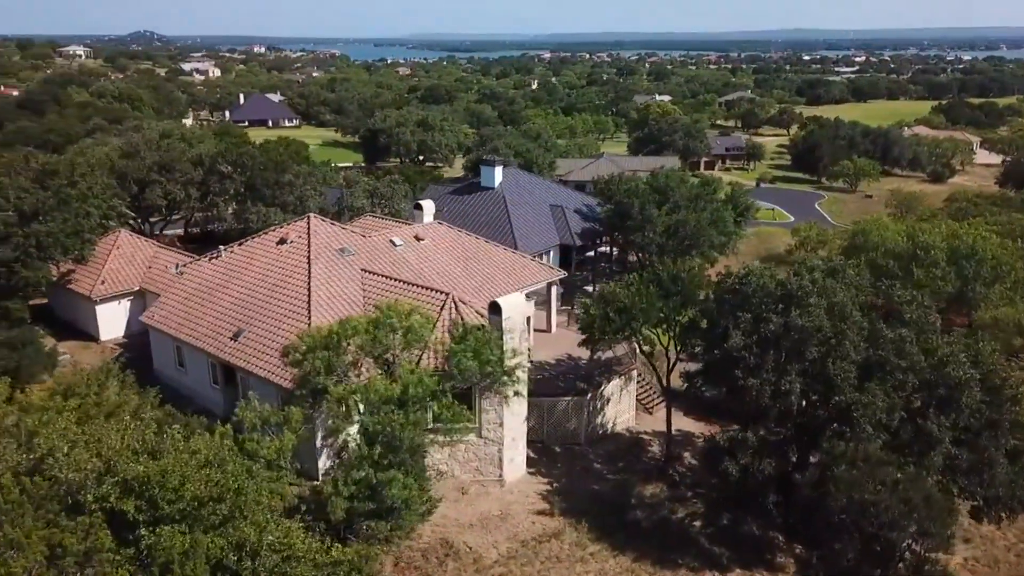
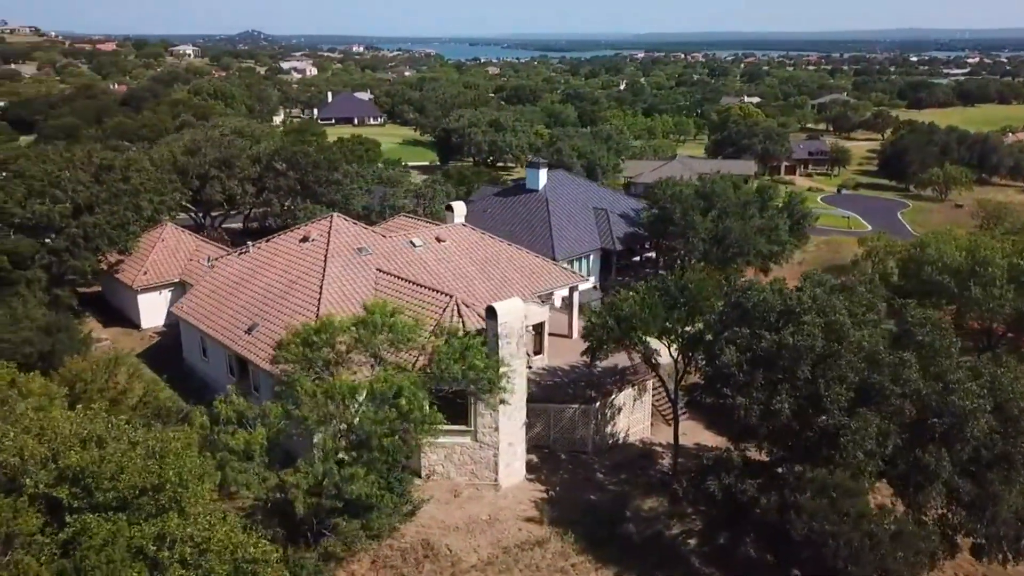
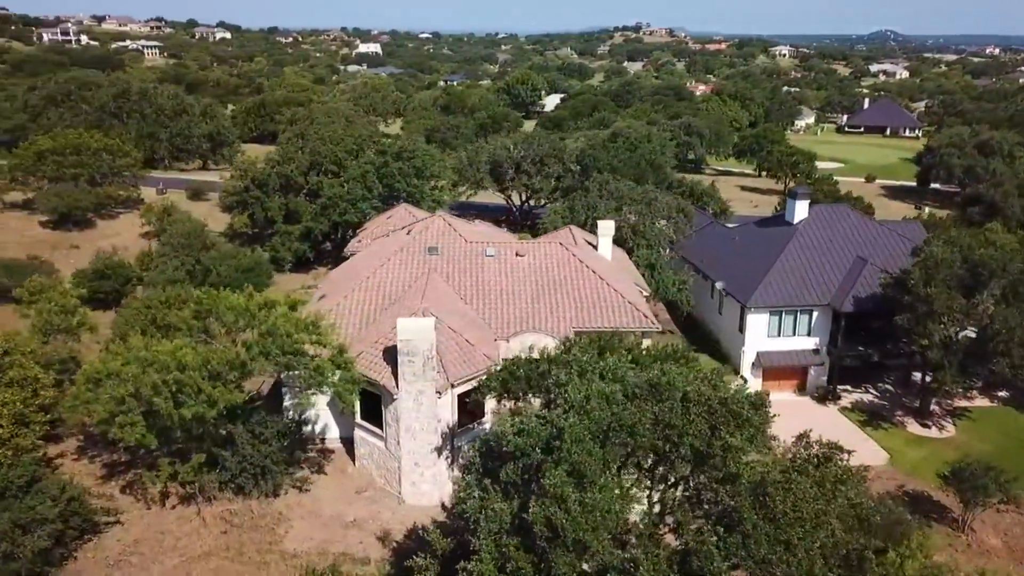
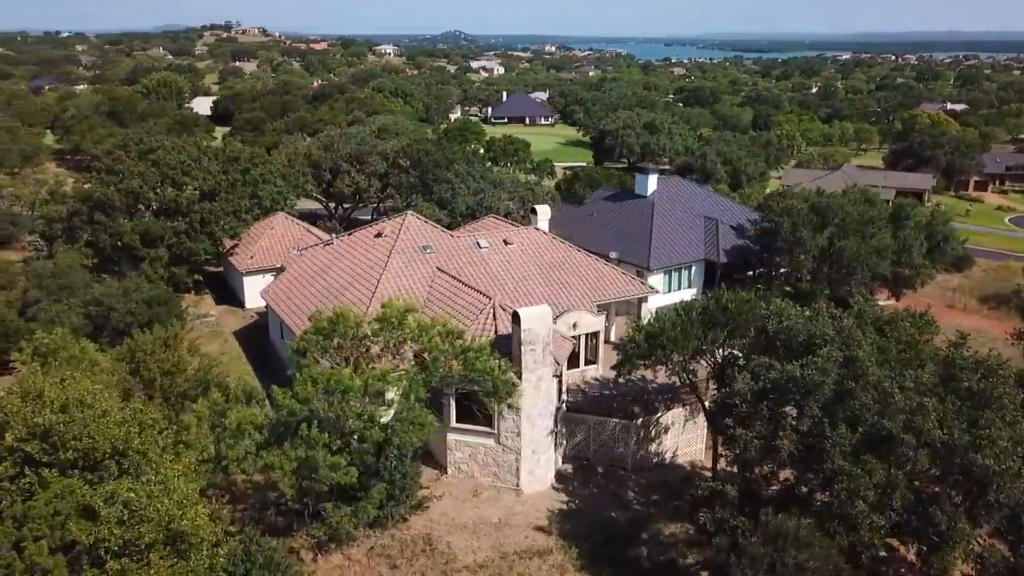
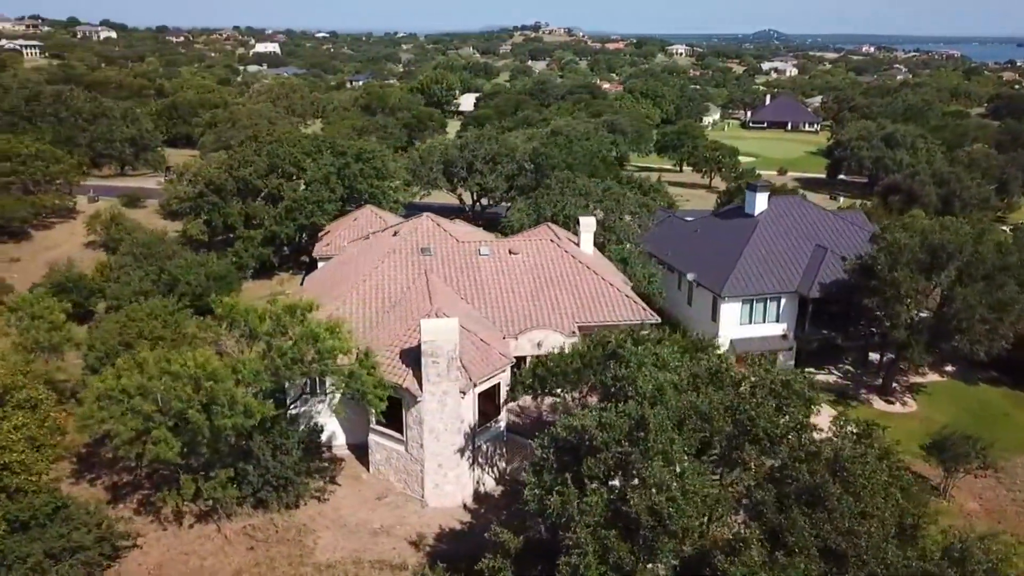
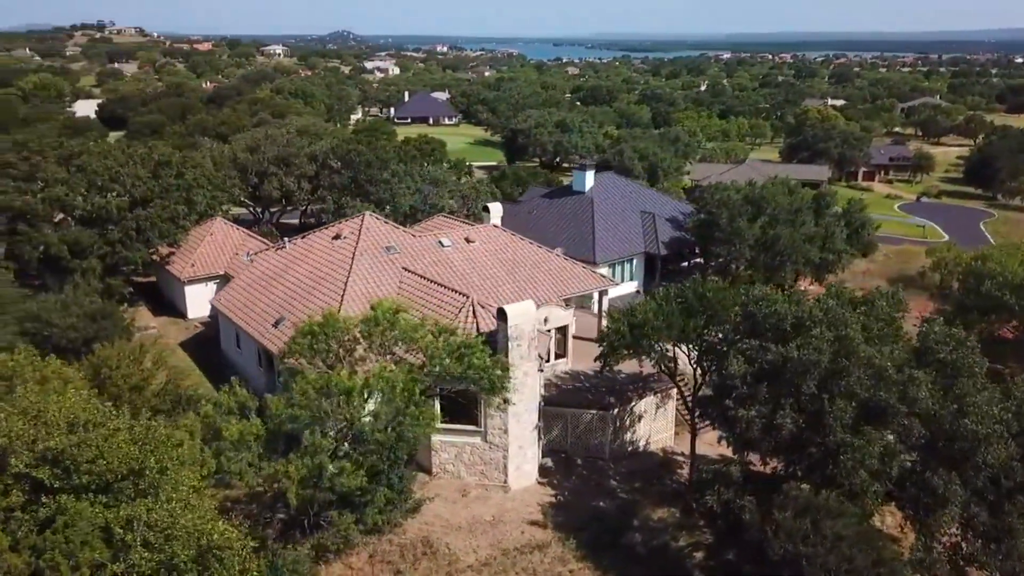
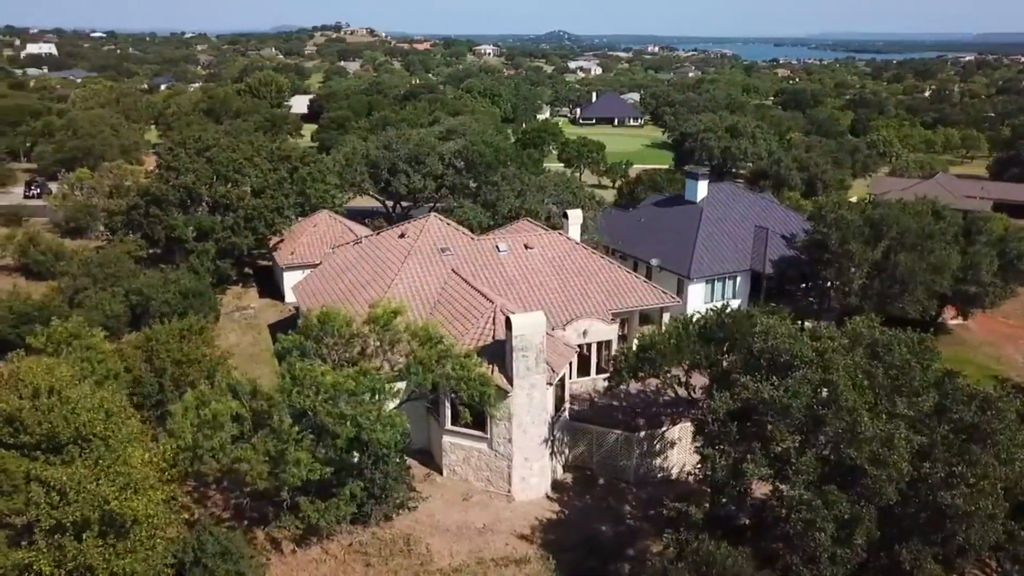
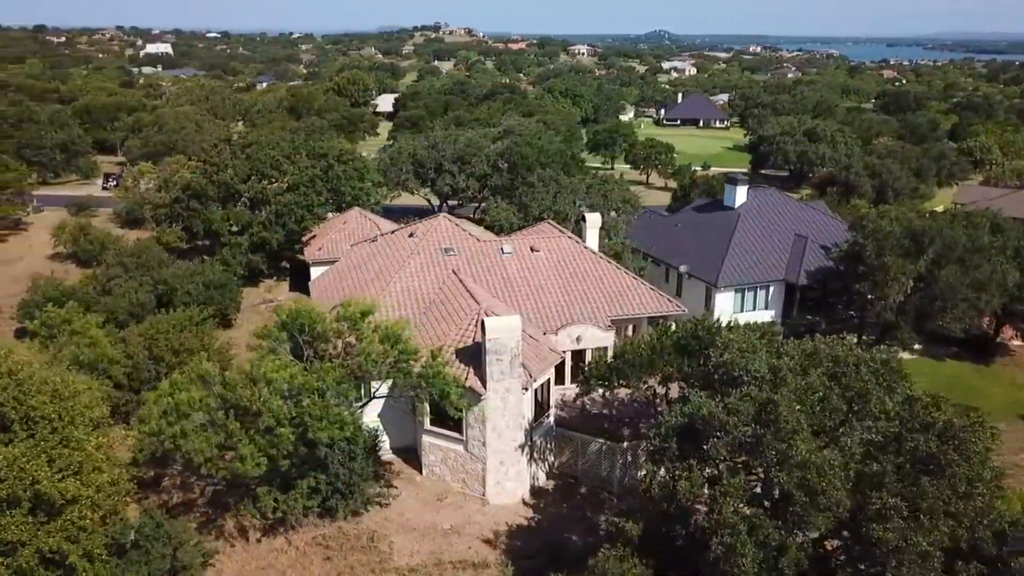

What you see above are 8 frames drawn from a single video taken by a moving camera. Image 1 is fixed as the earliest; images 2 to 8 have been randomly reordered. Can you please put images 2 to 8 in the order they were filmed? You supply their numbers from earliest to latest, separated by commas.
2, 6, 4, 7, 8, 5, 3
